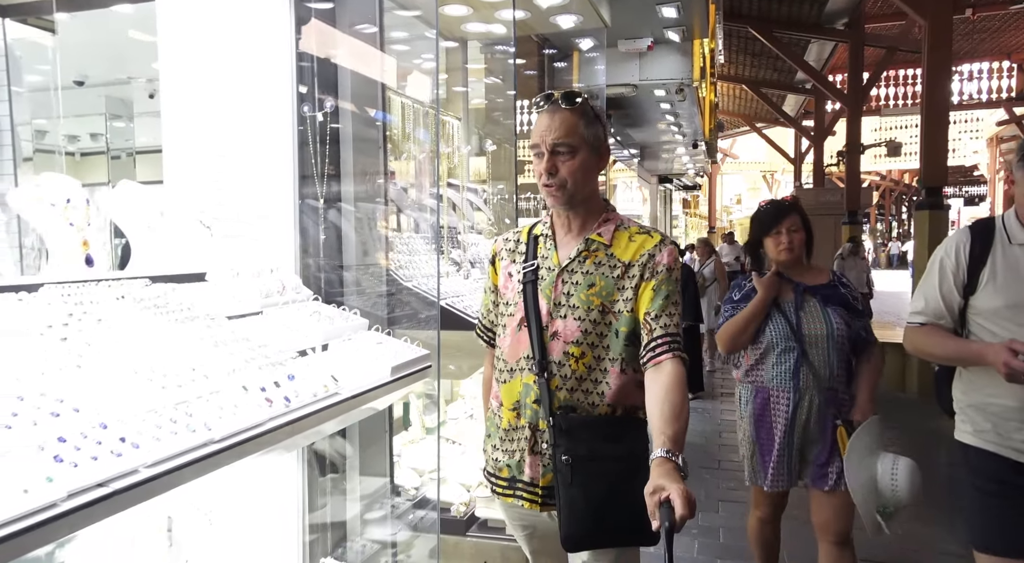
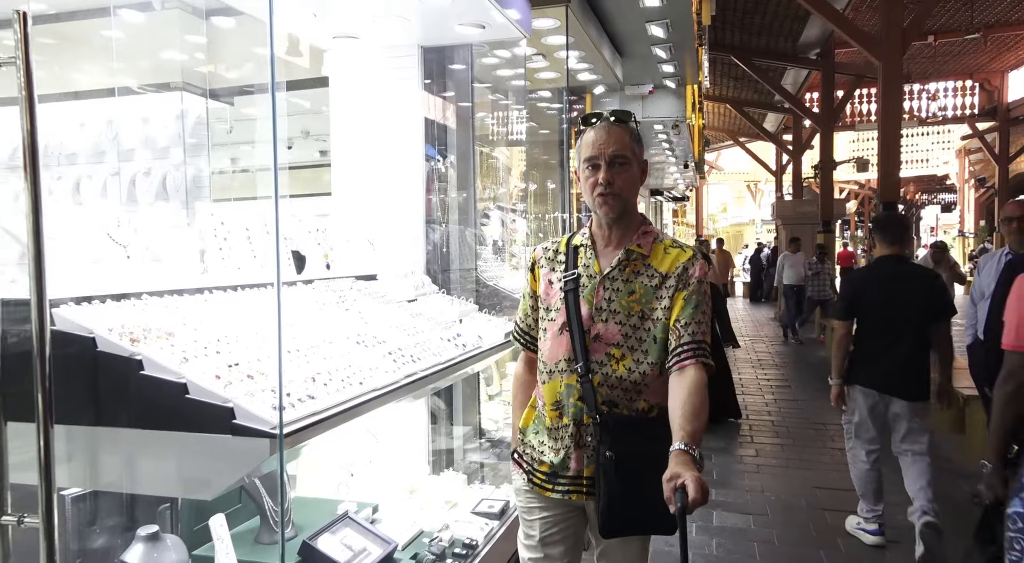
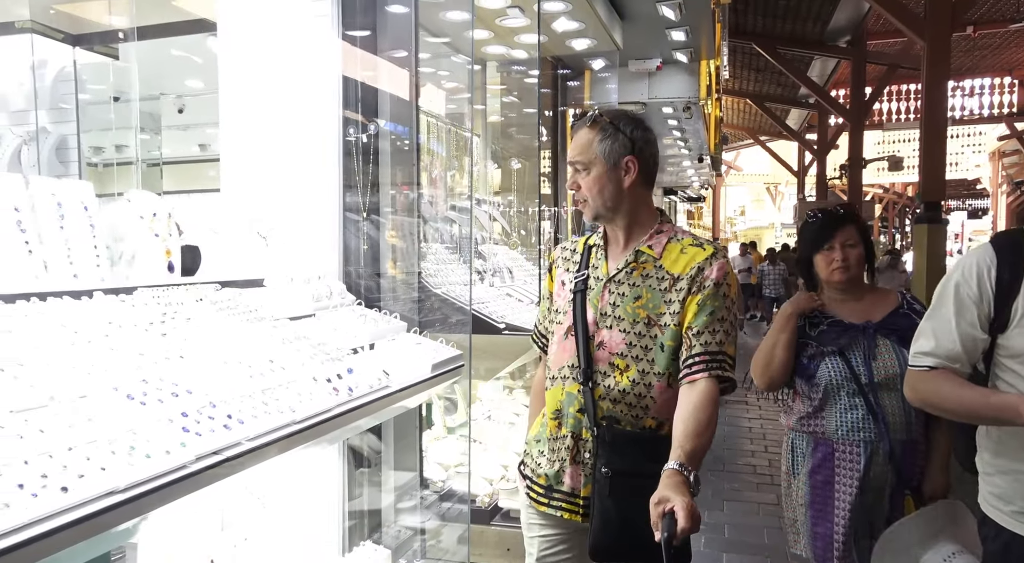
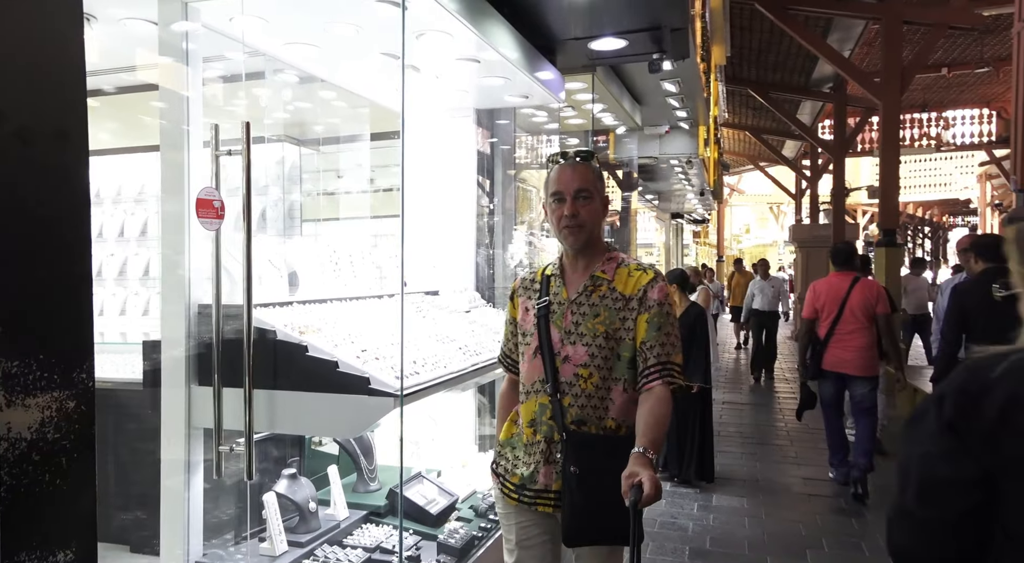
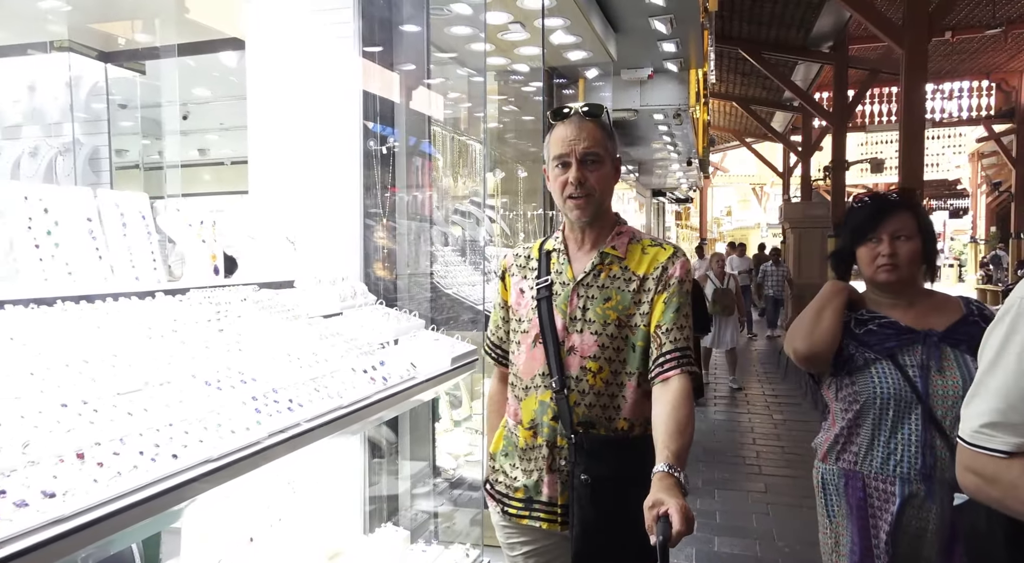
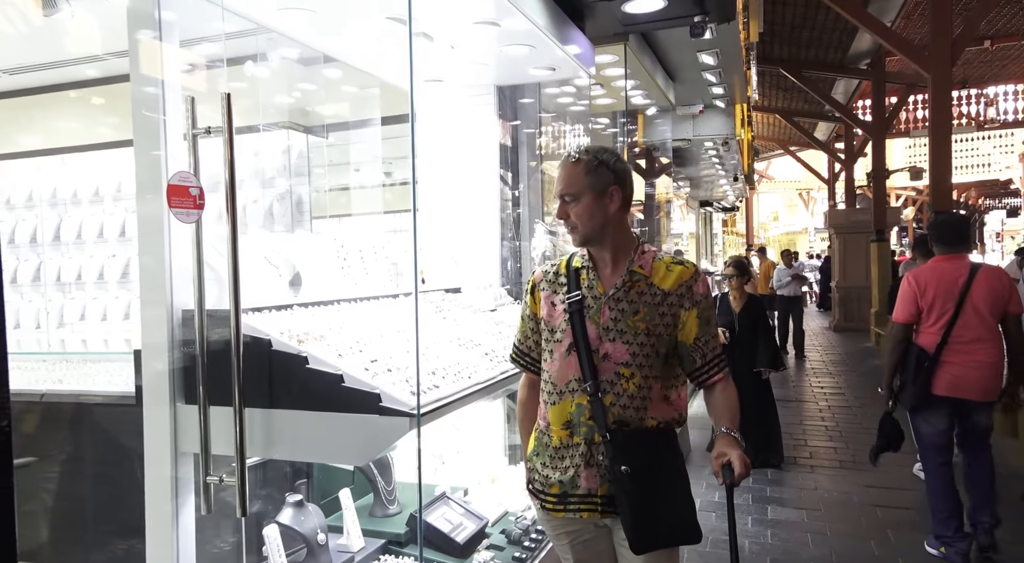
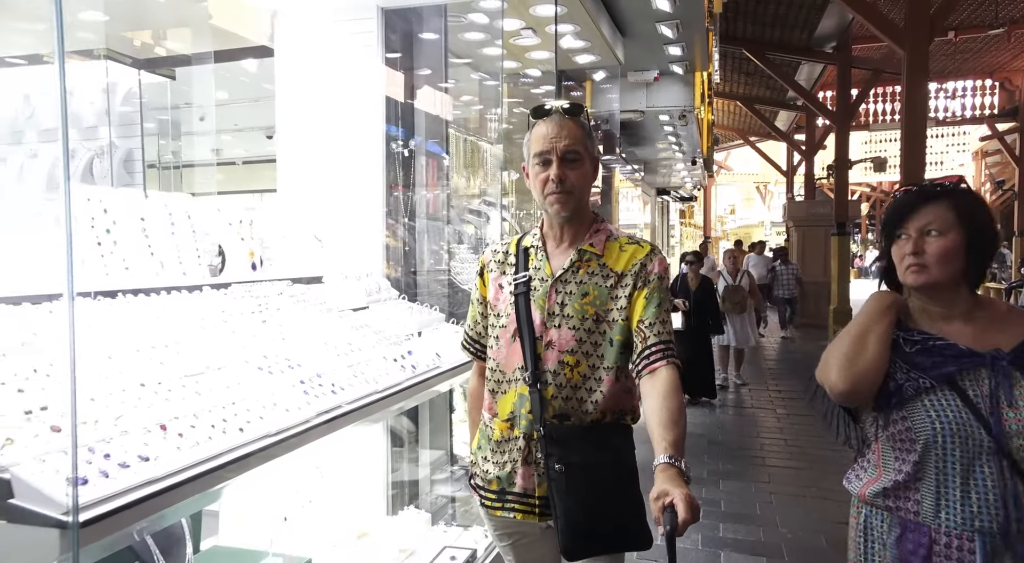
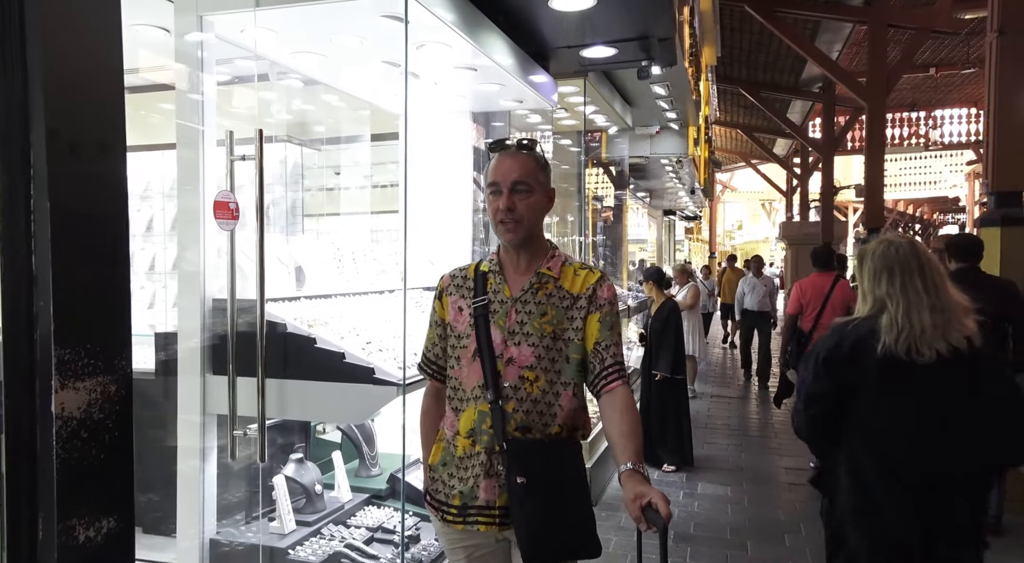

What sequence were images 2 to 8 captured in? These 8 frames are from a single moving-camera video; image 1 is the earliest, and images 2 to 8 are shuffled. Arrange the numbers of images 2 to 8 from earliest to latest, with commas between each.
3, 5, 7, 2, 6, 4, 8
